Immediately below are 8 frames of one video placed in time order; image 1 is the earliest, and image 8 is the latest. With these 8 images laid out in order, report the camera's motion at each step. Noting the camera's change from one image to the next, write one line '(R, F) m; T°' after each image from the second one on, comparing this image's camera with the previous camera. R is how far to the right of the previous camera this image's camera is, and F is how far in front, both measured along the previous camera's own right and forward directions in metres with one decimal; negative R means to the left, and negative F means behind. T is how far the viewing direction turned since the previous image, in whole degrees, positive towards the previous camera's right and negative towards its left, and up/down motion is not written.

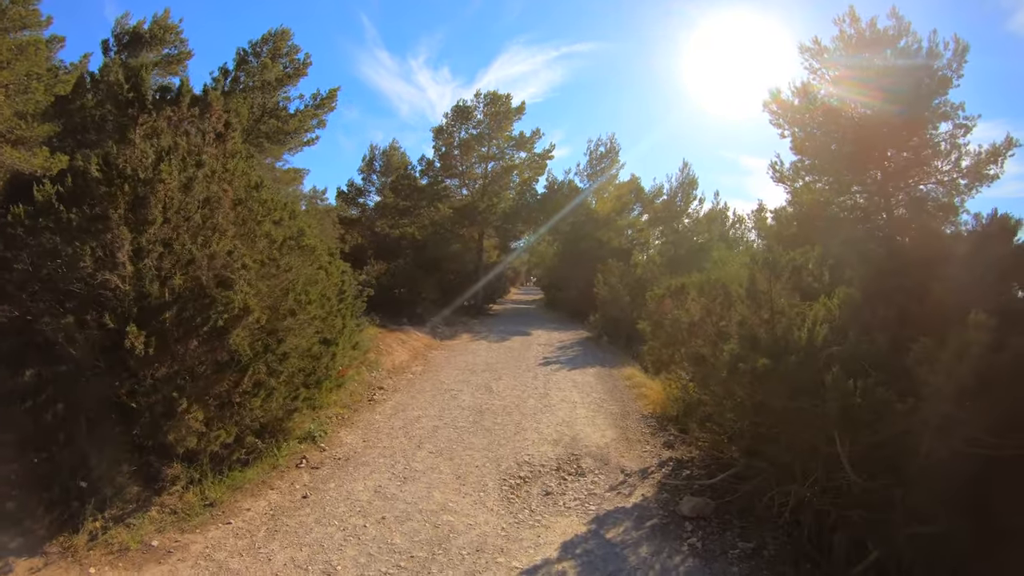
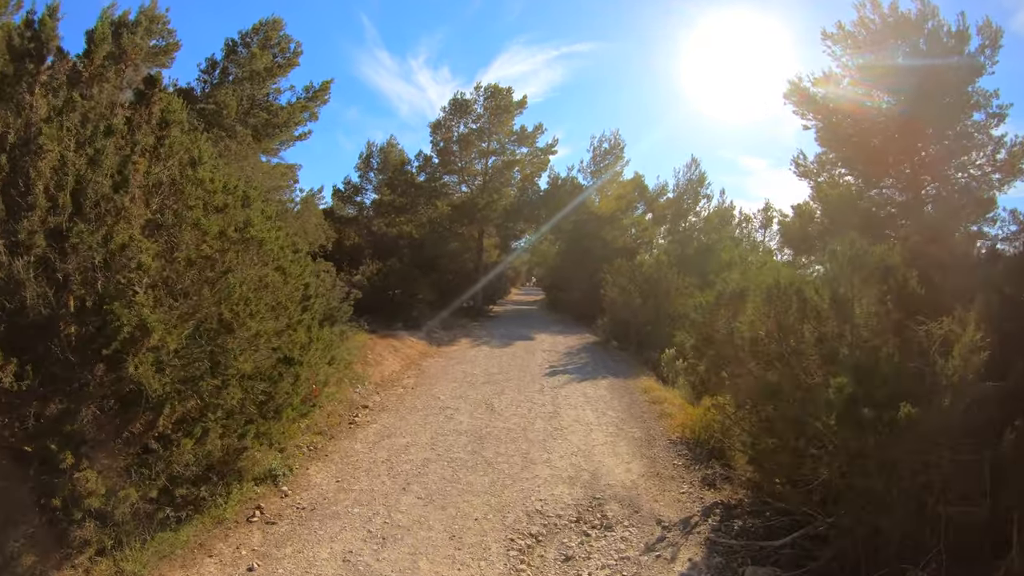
(-0.1, +1.5) m; 0°
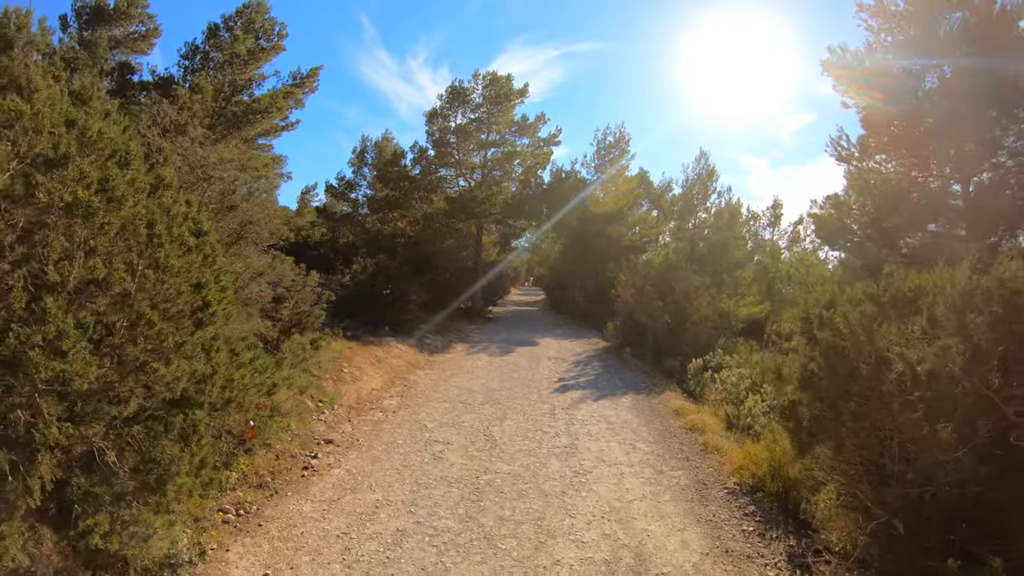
(-0.1, +2.1) m; 0°
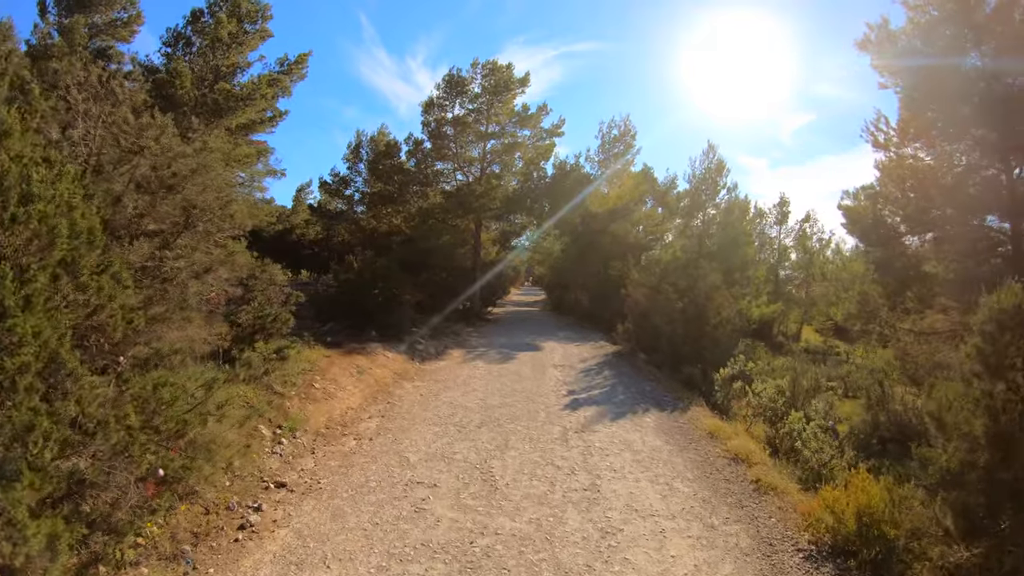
(0.0, +1.6) m; 0°
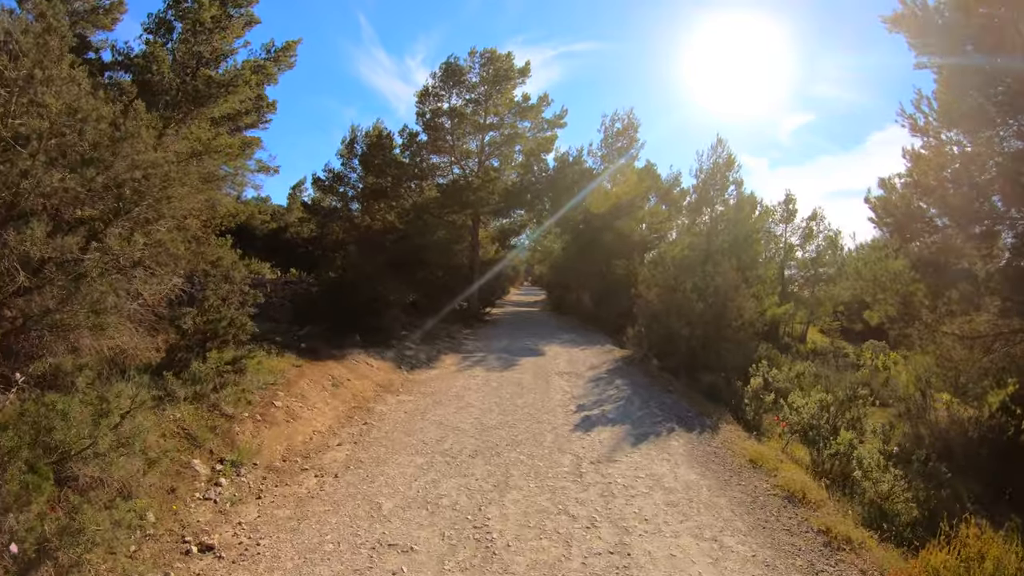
(0.0, +1.4) m; 0°
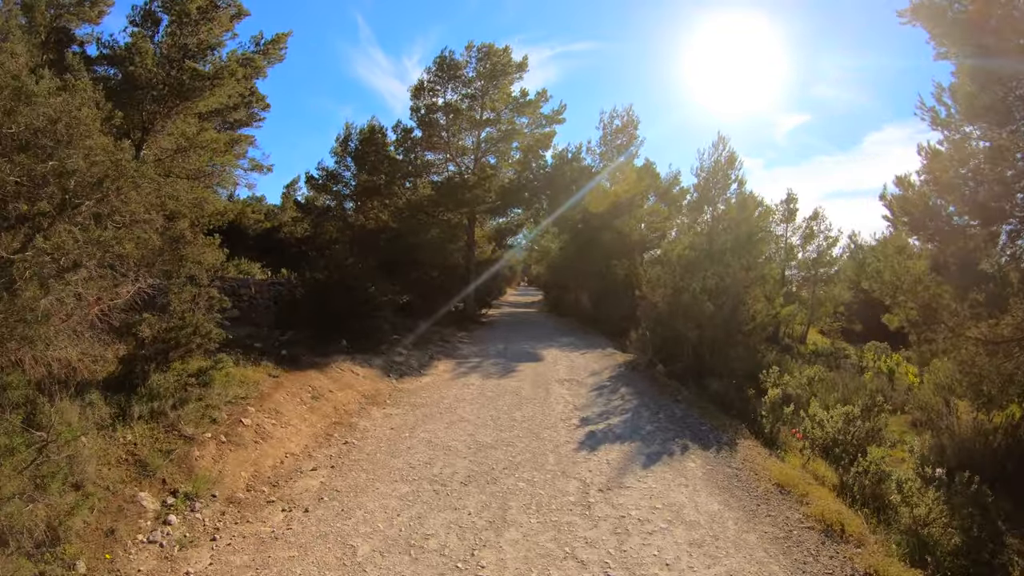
(0.0, +0.8) m; 0°
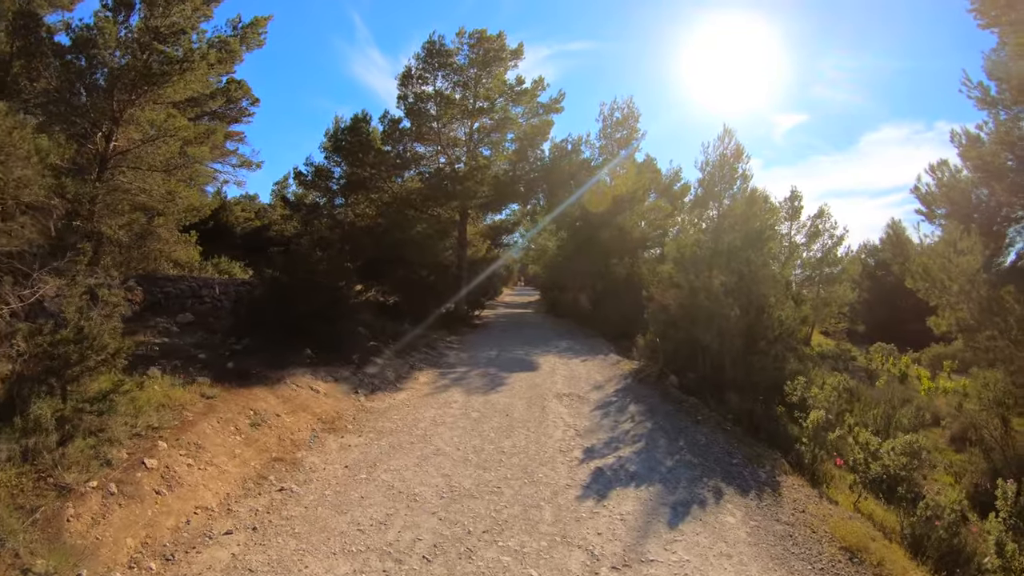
(+0.1, +1.5) m; 0°
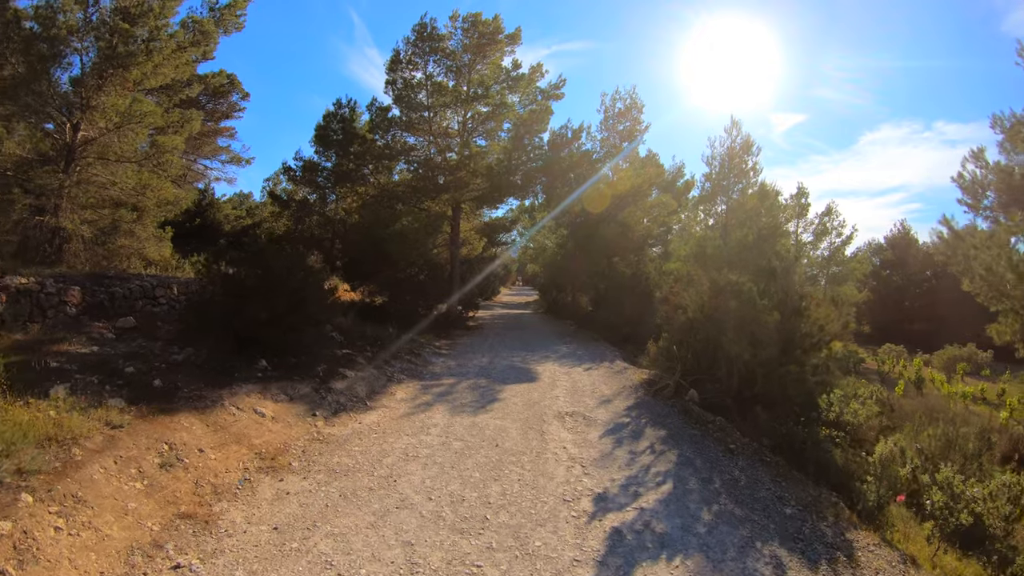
(+0.1, +1.5) m; 0°
